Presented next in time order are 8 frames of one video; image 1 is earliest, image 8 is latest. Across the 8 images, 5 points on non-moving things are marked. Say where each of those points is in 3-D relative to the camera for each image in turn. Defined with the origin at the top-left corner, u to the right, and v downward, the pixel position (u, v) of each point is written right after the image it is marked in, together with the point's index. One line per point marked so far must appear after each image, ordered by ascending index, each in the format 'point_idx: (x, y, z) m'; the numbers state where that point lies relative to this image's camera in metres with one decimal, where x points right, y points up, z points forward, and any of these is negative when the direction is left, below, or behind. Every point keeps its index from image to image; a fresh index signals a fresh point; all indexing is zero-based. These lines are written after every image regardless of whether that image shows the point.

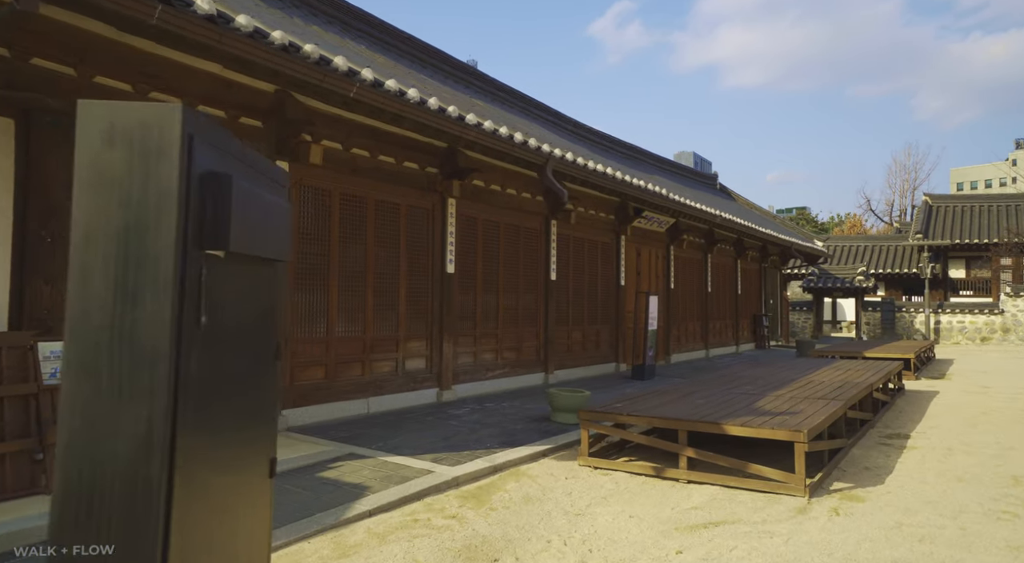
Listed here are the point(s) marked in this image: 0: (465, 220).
0: (-0.6, +0.8, +8.9) m
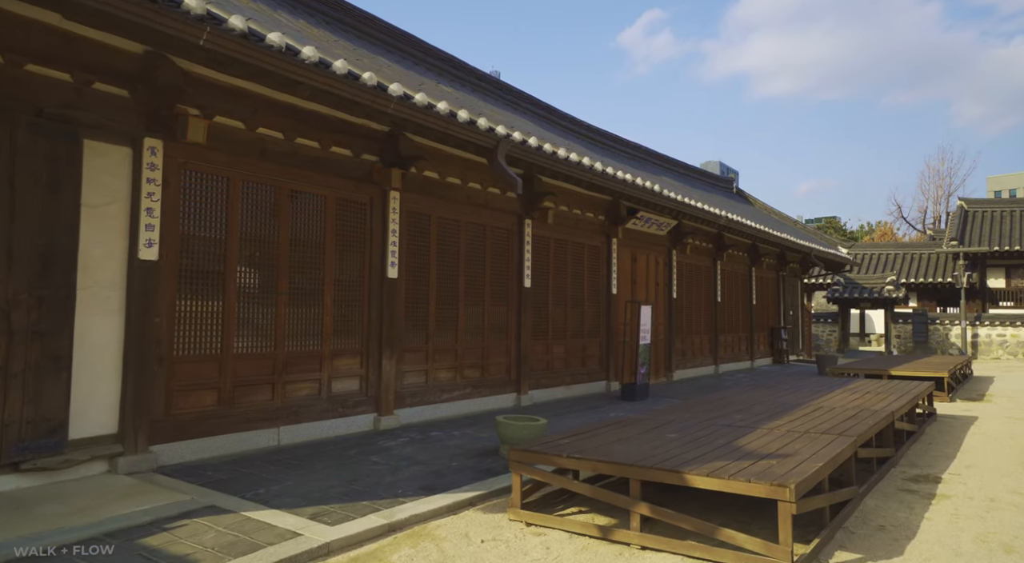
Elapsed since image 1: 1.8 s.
0: (-1.0, +0.7, +7.7) m
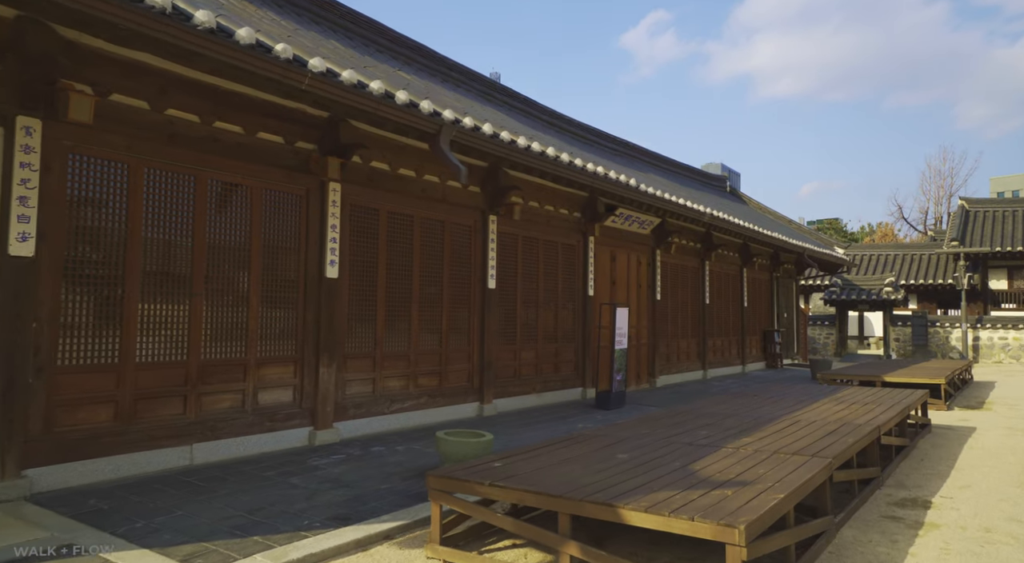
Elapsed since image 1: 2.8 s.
0: (-1.5, +0.7, +7.0) m
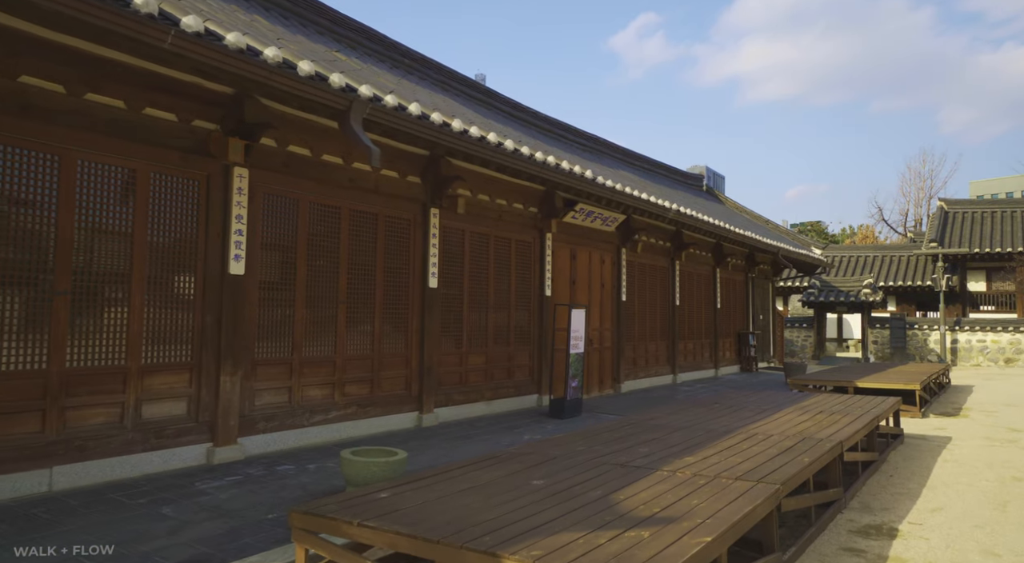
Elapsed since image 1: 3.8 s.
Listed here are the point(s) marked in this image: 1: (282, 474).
0: (-2.1, +0.7, +6.3) m
1: (-1.7, -1.4, +5.4) m
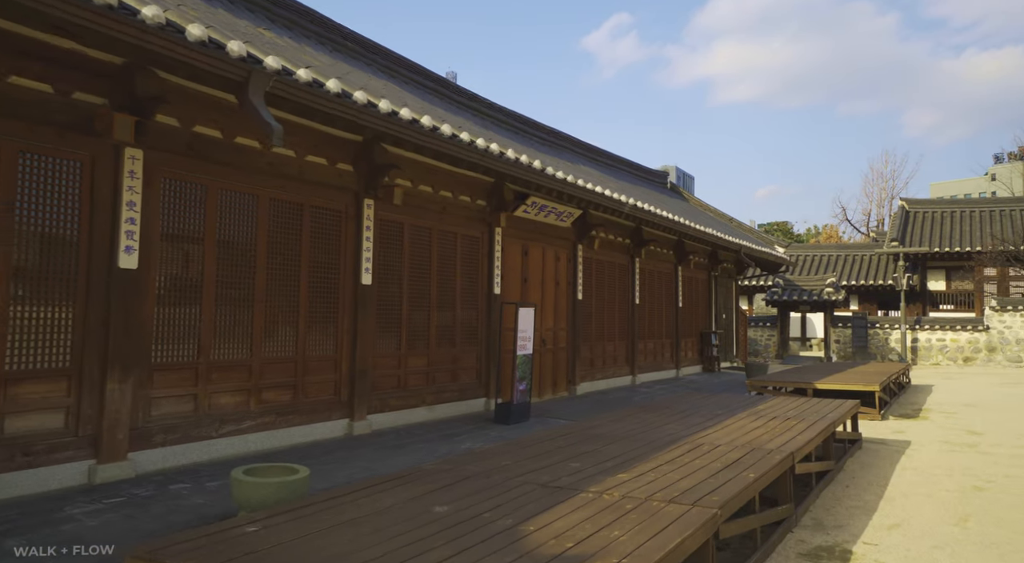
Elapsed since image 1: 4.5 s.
0: (-2.6, +0.7, +5.7) m
1: (-2.2, -1.4, +4.8) m
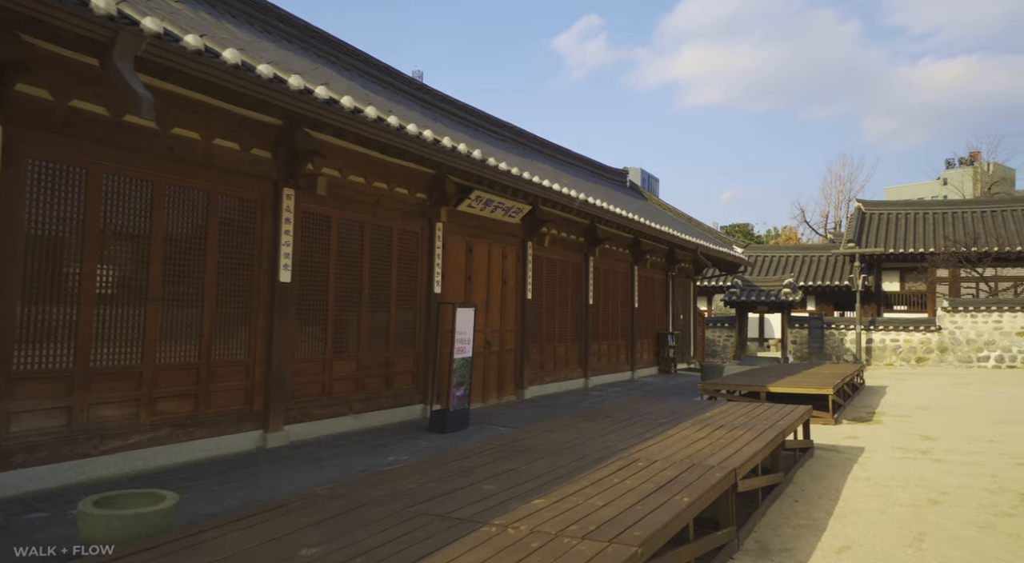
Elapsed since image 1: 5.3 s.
0: (-3.2, +0.8, +5.0) m
1: (-2.8, -1.4, +4.2) m
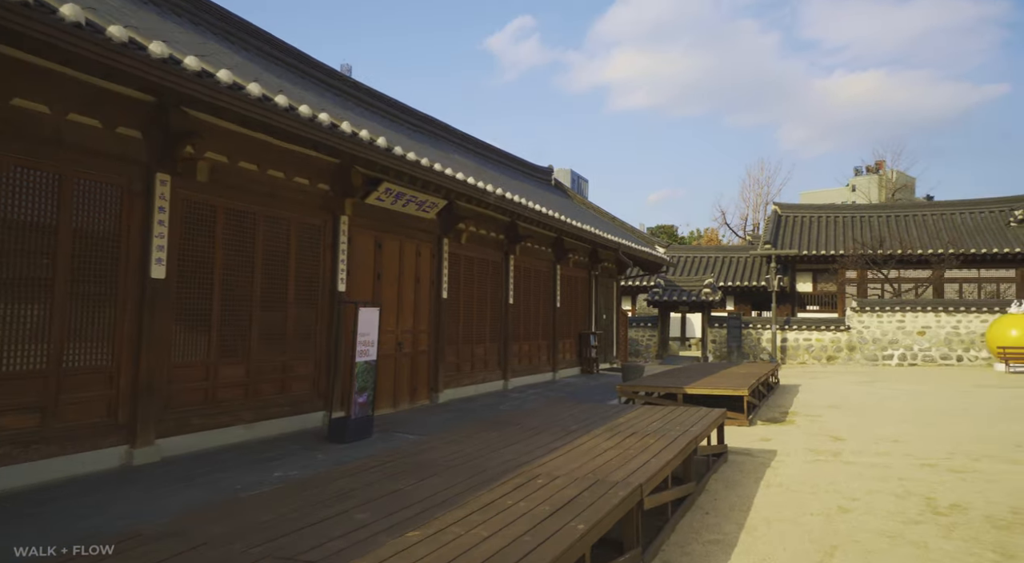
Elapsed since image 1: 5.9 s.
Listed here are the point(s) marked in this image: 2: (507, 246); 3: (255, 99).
0: (-3.8, +0.8, +4.2) m
1: (-3.3, -1.4, +3.4) m
2: (-0.1, +0.7, +13.7) m
3: (-2.0, +1.4, +5.7) m
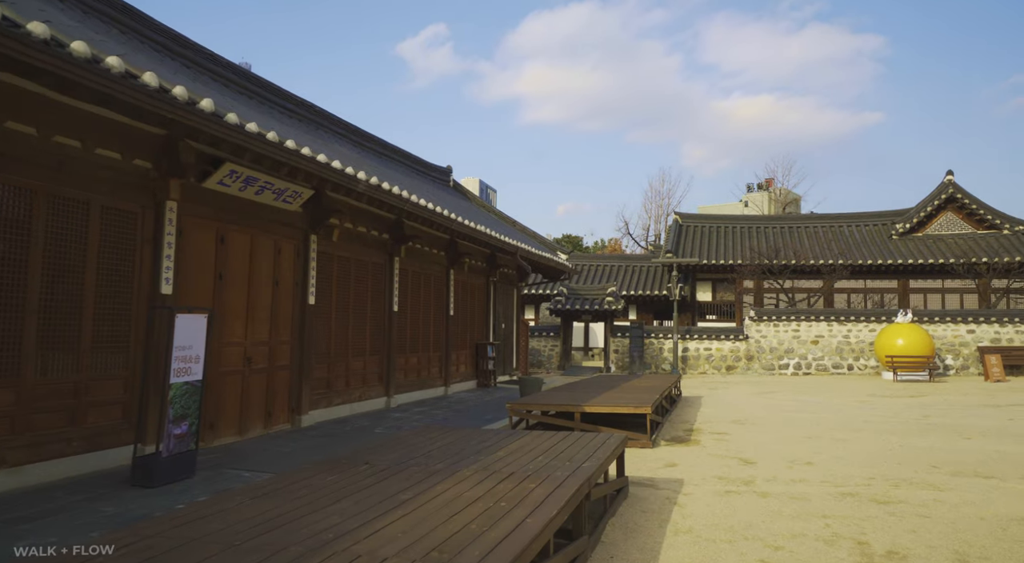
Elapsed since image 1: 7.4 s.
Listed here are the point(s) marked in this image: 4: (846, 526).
0: (-4.6, +0.9, +2.4) m
1: (-4.0, -1.3, +1.6) m
2: (-2.1, +0.6, +12.3) m
3: (-2.9, +1.5, +4.1) m
4: (+2.5, -1.8, +5.4) m
